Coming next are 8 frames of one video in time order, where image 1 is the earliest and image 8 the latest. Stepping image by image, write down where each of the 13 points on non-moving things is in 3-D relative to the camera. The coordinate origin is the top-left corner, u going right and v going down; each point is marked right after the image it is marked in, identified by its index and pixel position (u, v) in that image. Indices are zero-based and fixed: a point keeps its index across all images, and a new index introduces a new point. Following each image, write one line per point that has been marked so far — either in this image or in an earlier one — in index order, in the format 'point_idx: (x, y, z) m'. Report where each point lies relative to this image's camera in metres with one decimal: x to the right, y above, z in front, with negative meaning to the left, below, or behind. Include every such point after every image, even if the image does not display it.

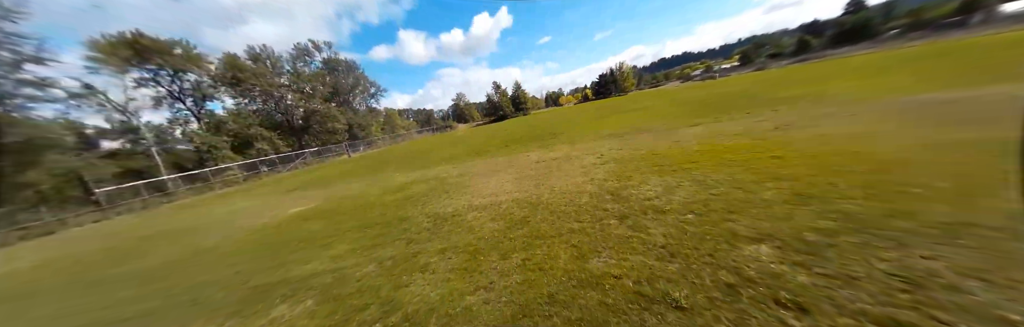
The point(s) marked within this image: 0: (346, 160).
0: (-12.2, +0.2, +15.5) m
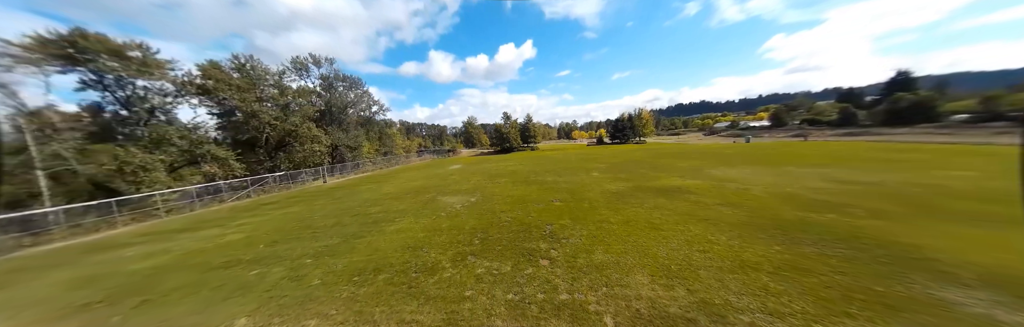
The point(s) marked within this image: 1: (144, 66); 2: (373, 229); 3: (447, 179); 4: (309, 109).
0: (-12.6, -1.7, +13.2) m
1: (-18.7, +5.0, +11.0) m
2: (-3.9, -1.8, +6.0) m
3: (-4.3, -1.0, +13.7) m
4: (-16.3, +4.0, +17.1) m
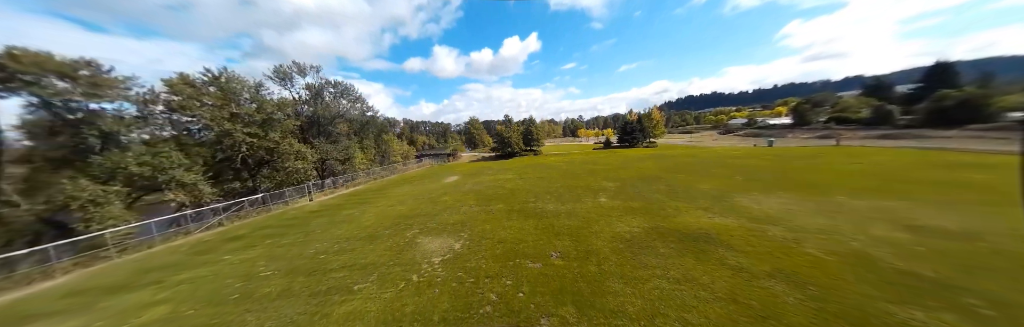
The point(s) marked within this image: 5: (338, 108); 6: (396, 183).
0: (-12.8, -3.0, +12.1) m
1: (-19.0, +3.6, +9.9) m
2: (-4.2, -3.2, +4.7) m
3: (-4.5, -2.3, +12.3) m
4: (-16.4, +2.7, +15.9) m
5: (-16.1, +4.9, +19.9) m
6: (-10.8, -2.0, +19.9) m
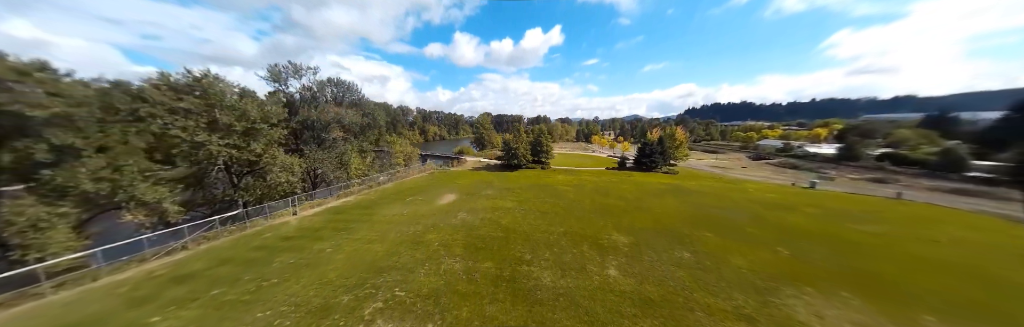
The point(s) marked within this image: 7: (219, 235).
0: (-13.1, -4.0, +10.9) m
1: (-18.8, +3.0, +8.8) m
2: (-5.0, -5.3, +3.2) m
3: (-4.8, -4.1, +10.8) m
4: (-16.0, +2.1, +14.8) m
5: (-15.4, +4.3, +18.6) m
6: (-10.8, -3.0, +18.6) m
7: (-15.8, -3.8, +11.6) m
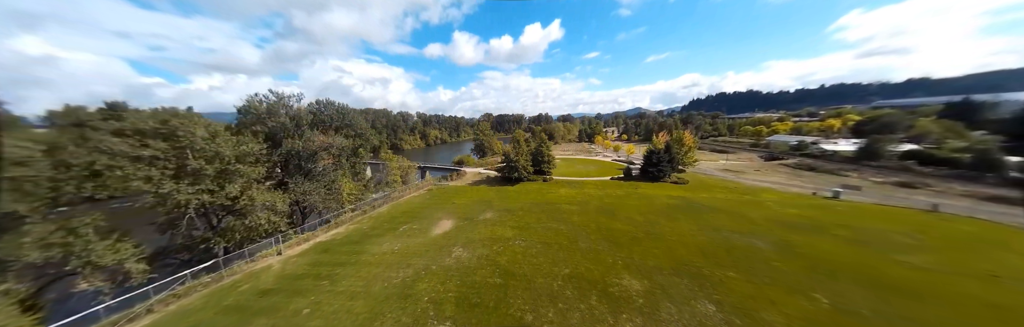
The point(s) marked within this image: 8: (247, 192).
0: (-13.2, -6.4, +9.9) m
1: (-19.1, +0.4, +7.8) m
2: (-5.2, -7.5, +2.1) m
3: (-4.9, -6.2, +9.7) m
4: (-16.2, -0.4, +13.8) m
5: (-15.6, +1.9, +17.6) m
6: (-10.8, -5.2, +17.6) m
7: (-15.9, -6.2, +10.6) m
8: (-15.8, -1.7, +12.8) m
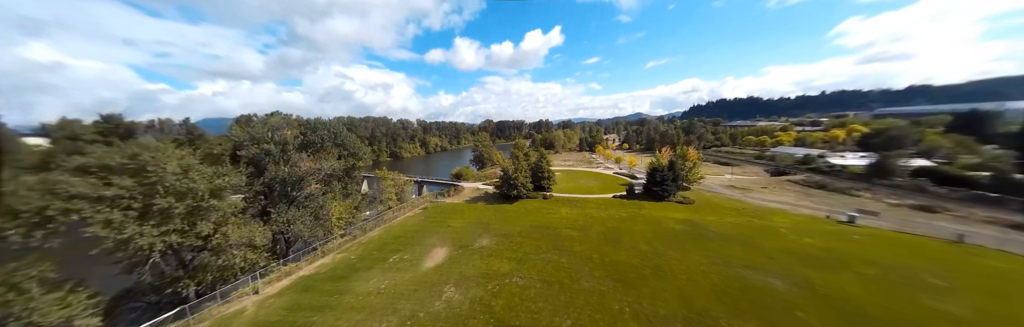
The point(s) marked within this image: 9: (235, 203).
0: (-13.4, -8.3, +8.9) m
1: (-19.4, -1.3, +6.9) m
2: (-5.4, -9.2, +1.0) m
3: (-5.1, -8.1, +8.6) m
4: (-16.4, -2.3, +12.8) m
5: (-15.8, 0.0, +16.7) m
6: (-11.0, -7.2, +16.5) m
7: (-16.1, -8.1, +9.6) m
8: (-16.0, -3.6, +11.8) m
9: (-16.5, -2.2, +12.8) m
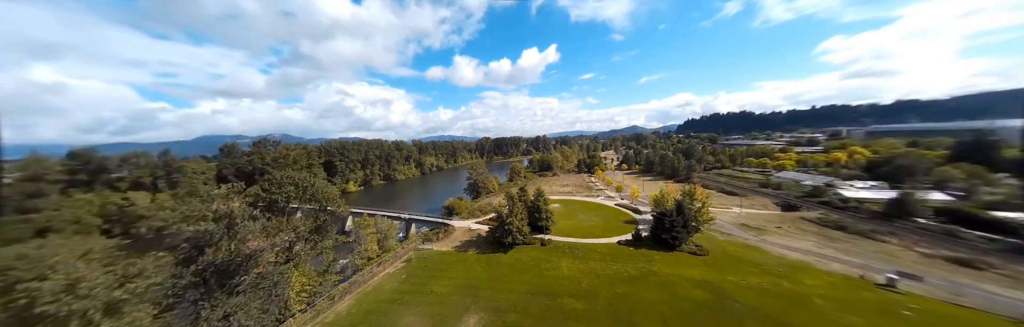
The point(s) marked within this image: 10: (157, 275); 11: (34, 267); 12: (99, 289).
0: (-13.9, -12.5, +5.8) m
1: (-19.9, -5.5, +4.2) m
2: (-5.9, -12.9, -2.0) m
3: (-5.6, -12.2, +5.6) m
4: (-17.0, -6.8, +10.1) m
5: (-16.4, -4.8, +14.1) m
6: (-11.5, -11.9, +13.6) m
7: (-16.6, -12.4, +6.5) m
8: (-16.5, -8.0, +9.0) m
9: (-17.0, -6.7, +10.1) m
10: (-17.4, -5.4, +10.5) m
11: (-18.9, -4.0, +8.4) m
12: (-17.5, -5.3, +9.2) m
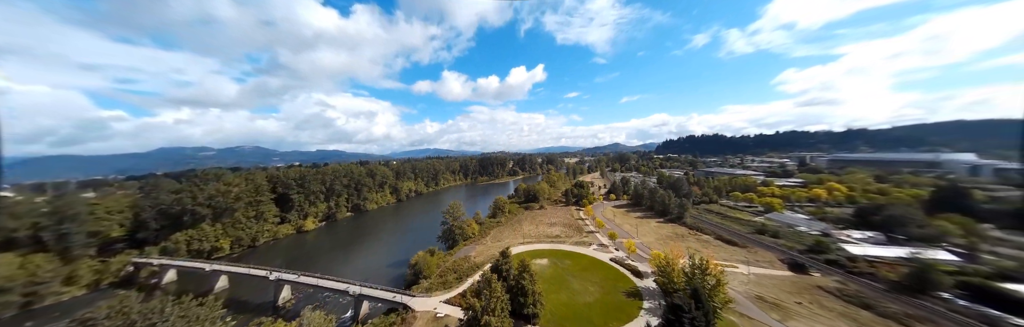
0: (-14.9, -18.8, -1.7) m
1: (-20.7, -11.7, -3.2) m
2: (-6.3, -18.8, -9.0) m
3: (-6.6, -18.6, -1.4) m
4: (-18.2, -13.4, +2.8) m
5: (-17.9, -11.7, +6.9) m
6: (-13.0, -18.8, +6.2) m
7: (-17.6, -18.7, -1.2) m
8: (-17.7, -14.5, +1.6) m
9: (-18.2, -13.3, +2.8) m
10: (-18.6, -12.0, +3.3) m
11: (-20.0, -10.4, +1.1) m
12: (-18.6, -11.8, +1.9) m
